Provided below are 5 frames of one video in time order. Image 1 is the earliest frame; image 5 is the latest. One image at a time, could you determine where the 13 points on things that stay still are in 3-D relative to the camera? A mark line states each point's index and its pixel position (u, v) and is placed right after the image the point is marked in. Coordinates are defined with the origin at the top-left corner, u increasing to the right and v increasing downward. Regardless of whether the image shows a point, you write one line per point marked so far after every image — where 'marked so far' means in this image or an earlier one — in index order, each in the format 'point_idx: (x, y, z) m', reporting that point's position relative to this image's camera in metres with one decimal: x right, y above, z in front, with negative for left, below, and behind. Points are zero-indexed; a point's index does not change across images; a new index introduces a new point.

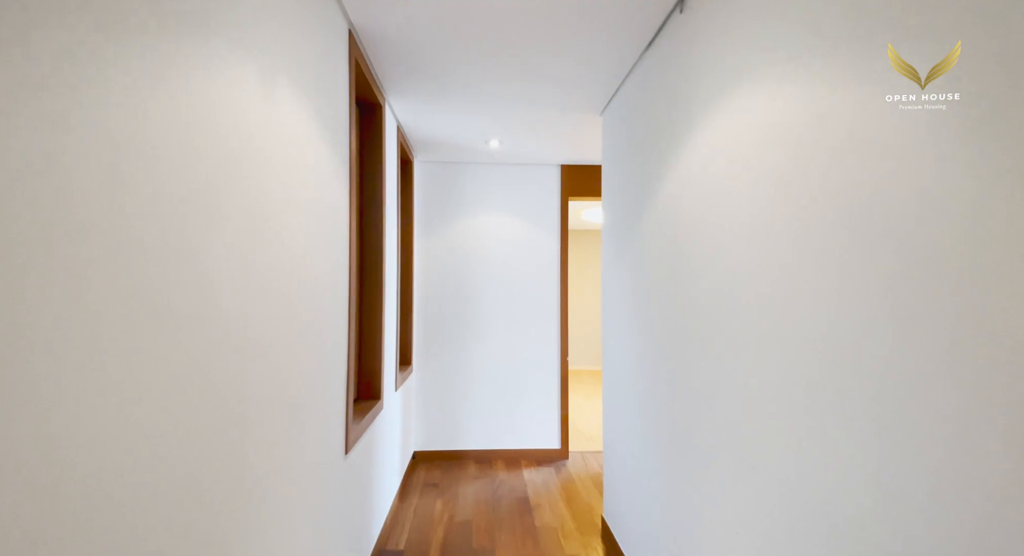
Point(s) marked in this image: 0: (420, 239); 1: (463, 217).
0: (-0.7, +0.3, +3.3) m
1: (-0.4, +0.4, +3.3) m
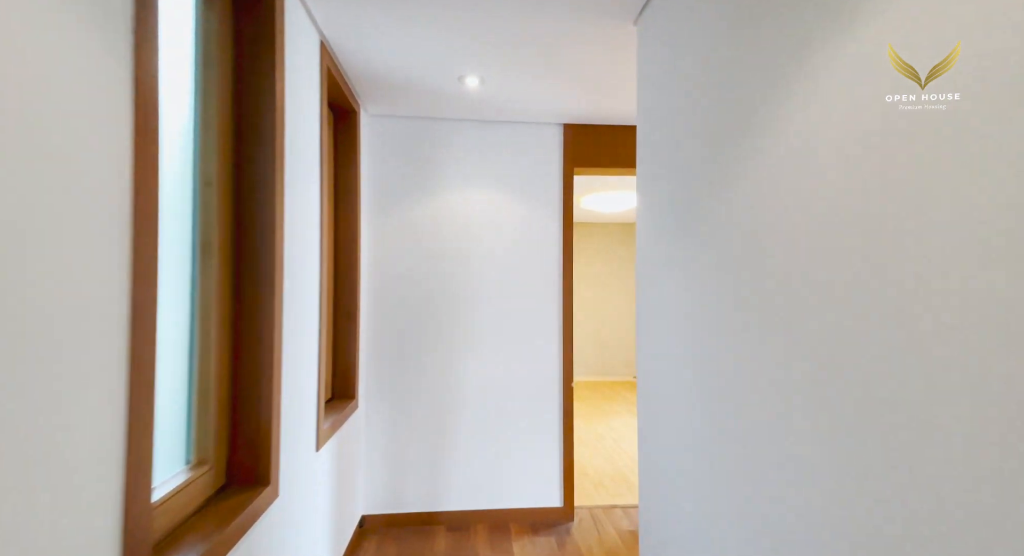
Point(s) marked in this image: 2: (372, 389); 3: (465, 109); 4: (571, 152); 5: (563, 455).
0: (-0.8, +0.3, +2.4) m
1: (-0.4, +0.5, +2.5) m
2: (-0.8, -0.6, +2.4) m
3: (-0.2, +0.9, +2.4) m
4: (+0.3, +0.7, +2.5) m
5: (+0.3, -1.0, +2.6) m
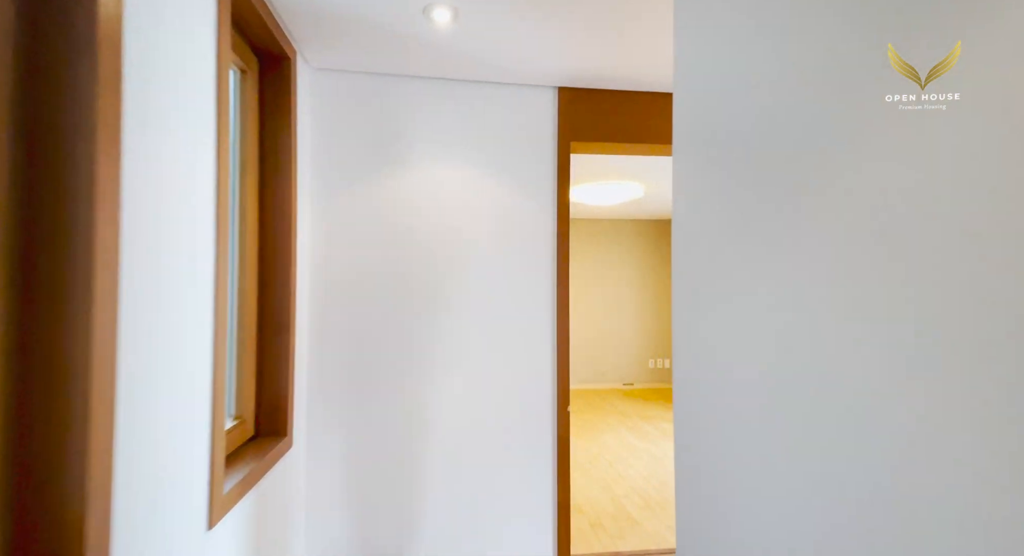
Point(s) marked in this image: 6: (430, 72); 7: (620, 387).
0: (-0.8, +0.3, +1.9) m
1: (-0.5, +0.5, +2.0) m
2: (-0.8, -0.6, +1.9) m
3: (-0.3, +0.9, +1.9) m
4: (+0.3, +0.7, +2.1) m
5: (+0.2, -1.0, +2.1) m
6: (-0.3, +0.9, +1.9) m
7: (+1.3, -1.3, +5.6) m
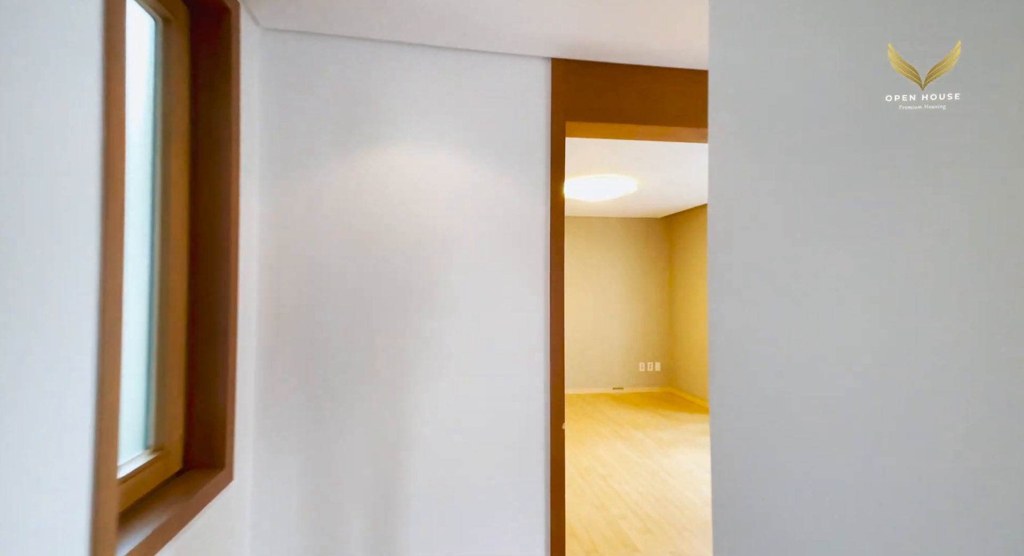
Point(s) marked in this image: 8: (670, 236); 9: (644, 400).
0: (-0.9, +0.3, +1.6) m
1: (-0.6, +0.5, +1.7) m
2: (-0.9, -0.6, +1.6) m
3: (-0.4, +0.9, +1.6) m
4: (+0.2, +0.7, +1.8) m
5: (+0.2, -1.0, +1.9) m
6: (-0.4, +0.9, +1.6) m
7: (+1.2, -1.3, +5.4) m
8: (+1.9, +0.5, +5.5) m
9: (+1.5, -1.4, +5.1) m
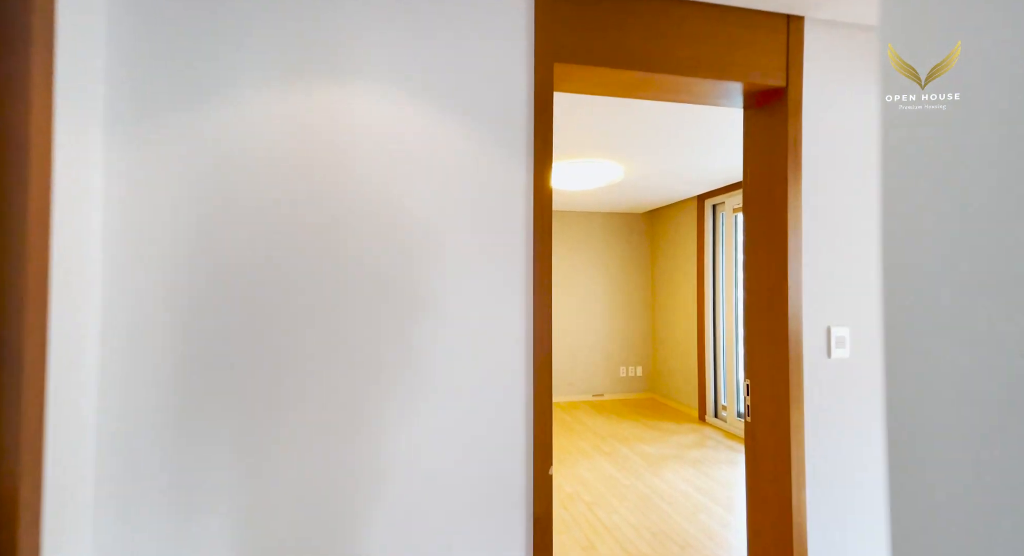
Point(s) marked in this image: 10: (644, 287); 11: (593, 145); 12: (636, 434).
0: (-1.0, +0.3, +1.1) m
1: (-0.6, +0.5, +1.2) m
2: (-1.0, -0.6, +1.1) m
3: (-0.4, +0.9, +1.2) m
4: (+0.1, +0.7, +1.4) m
5: (+0.1, -1.0, +1.4) m
6: (-0.5, +0.9, +1.2) m
7: (+0.8, -1.3, +5.0) m
8: (+1.6, +0.5, +5.2) m
9: (+1.2, -1.3, +4.7) m
10: (+1.5, -0.1, +5.2) m
11: (+0.5, +0.9, +3.0) m
12: (+1.0, -1.3, +3.8) m
